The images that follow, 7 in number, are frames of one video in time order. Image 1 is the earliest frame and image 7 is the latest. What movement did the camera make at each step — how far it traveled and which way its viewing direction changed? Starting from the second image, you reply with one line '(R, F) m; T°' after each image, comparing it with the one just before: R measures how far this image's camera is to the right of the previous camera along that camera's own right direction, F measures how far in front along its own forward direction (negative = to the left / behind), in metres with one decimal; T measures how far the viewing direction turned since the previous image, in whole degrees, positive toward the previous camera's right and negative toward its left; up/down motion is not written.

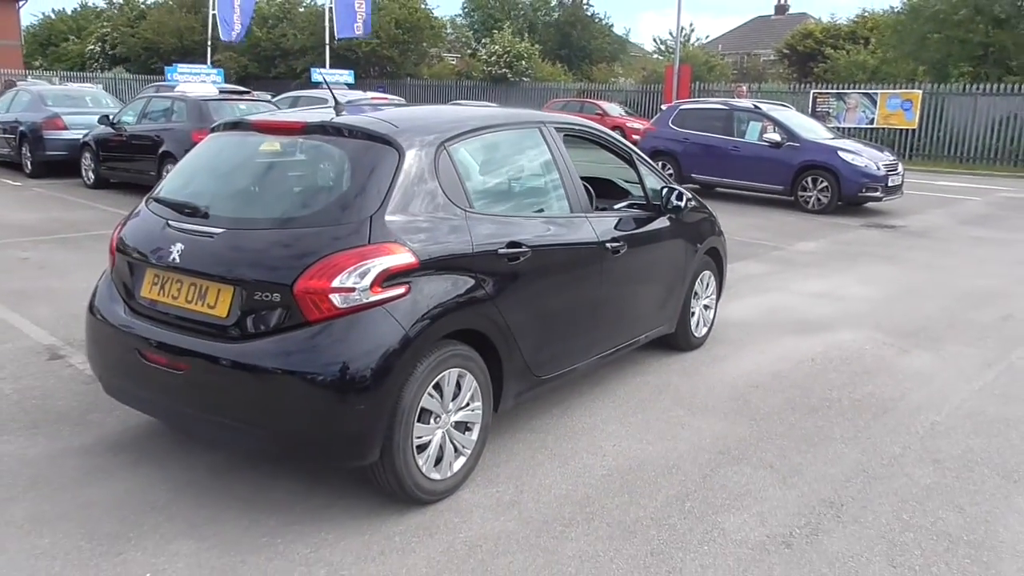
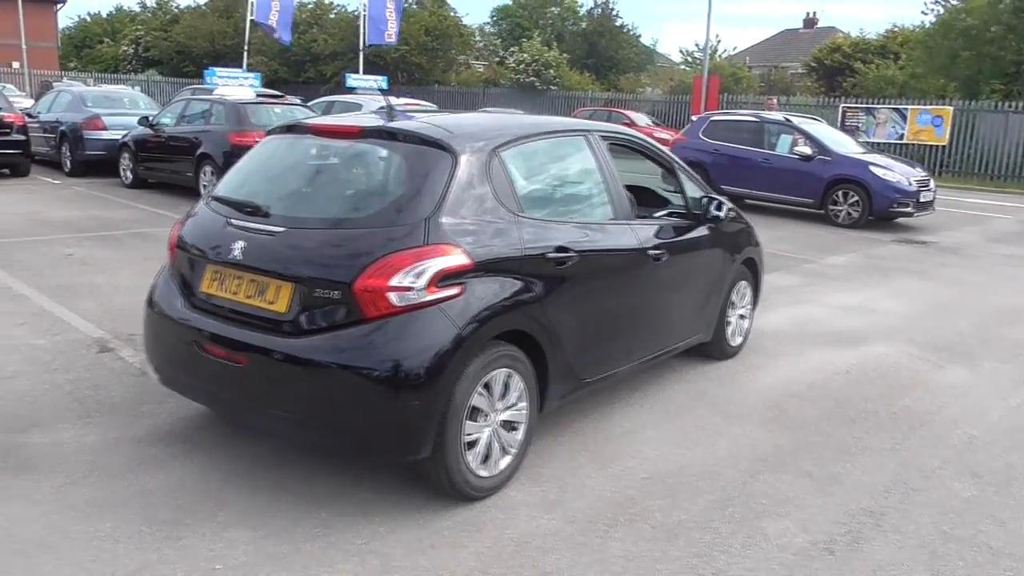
(-0.1, -0.1) m; -1°
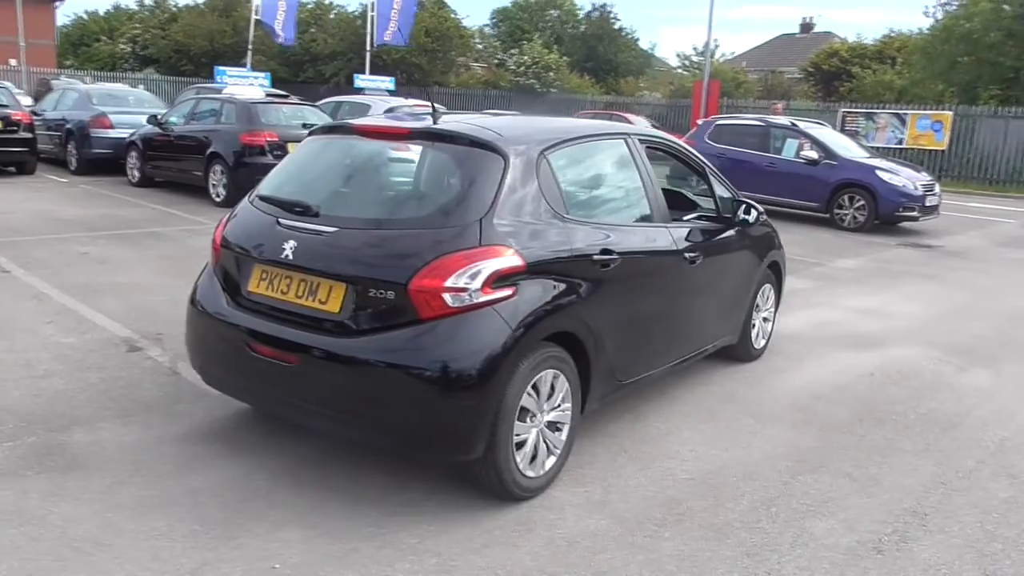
(-0.3, 0.0) m; +1°
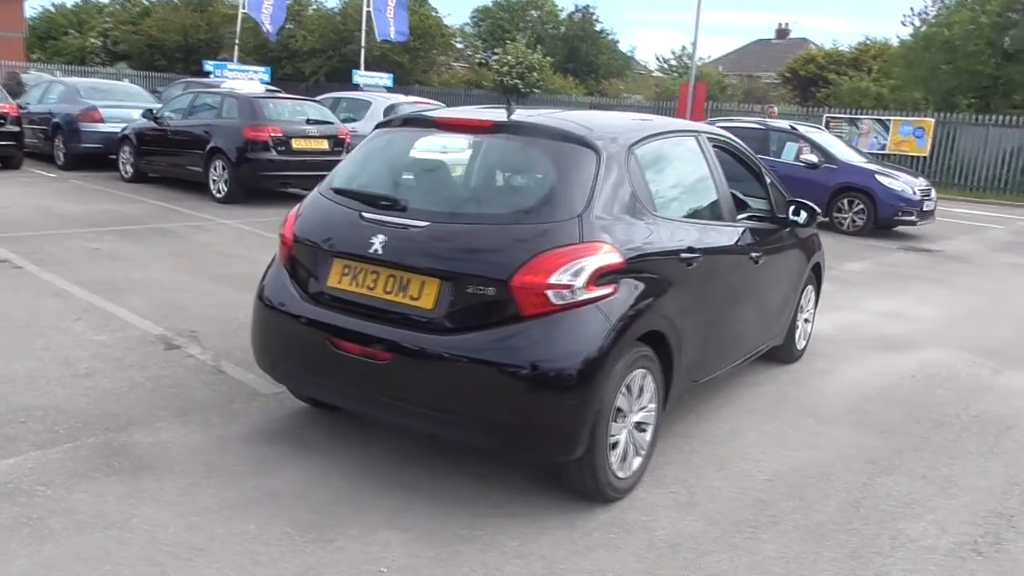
(-0.6, +0.1) m; +2°
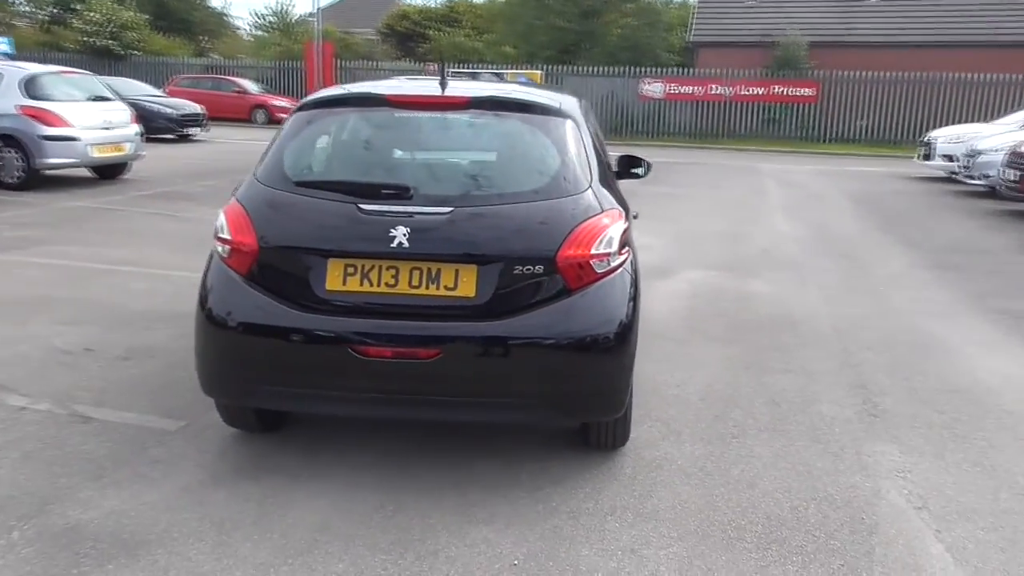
(-1.8, +0.4) m; +27°
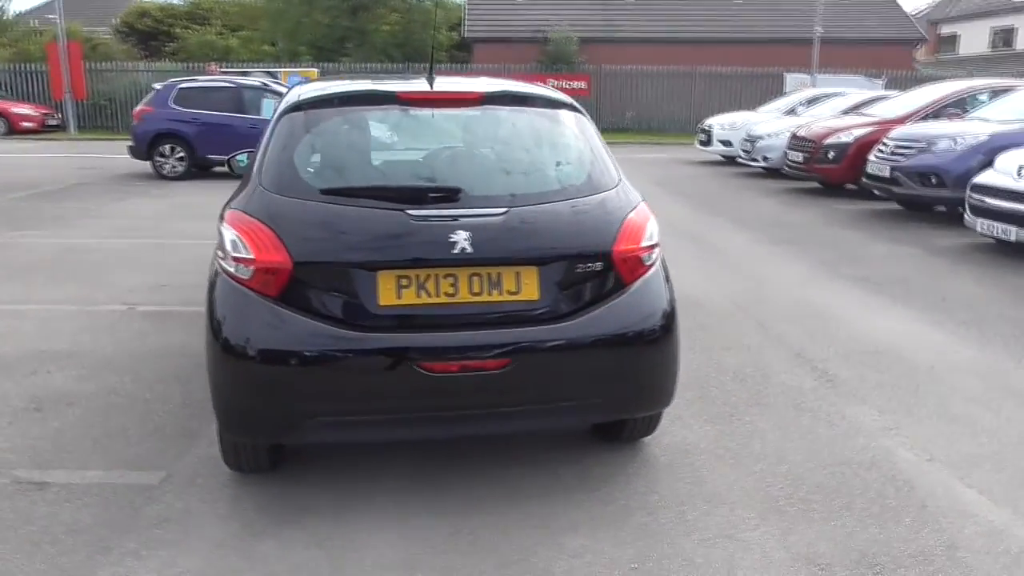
(-1.2, +0.3) m; +16°
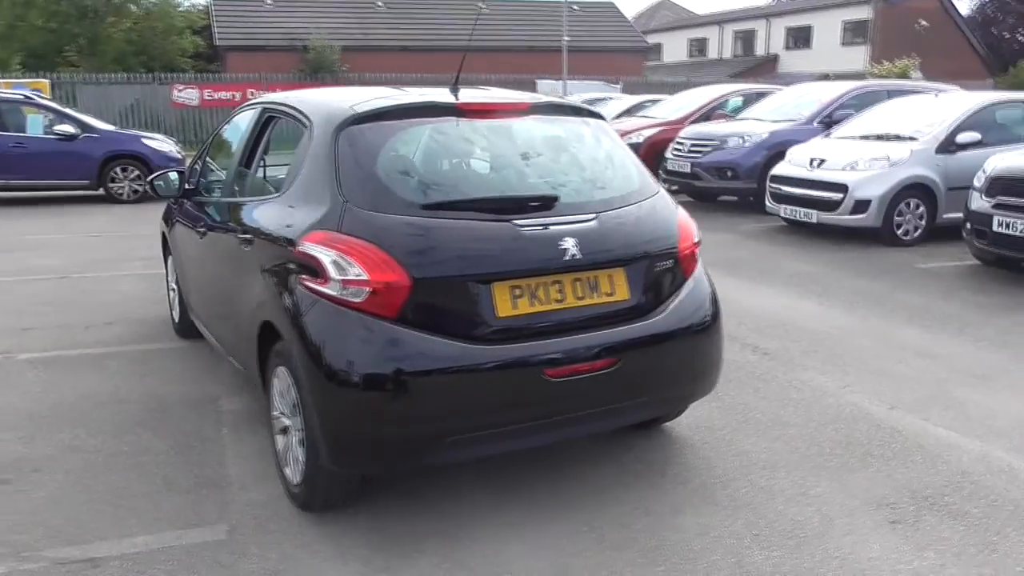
(-1.5, +0.1) m; +18°
